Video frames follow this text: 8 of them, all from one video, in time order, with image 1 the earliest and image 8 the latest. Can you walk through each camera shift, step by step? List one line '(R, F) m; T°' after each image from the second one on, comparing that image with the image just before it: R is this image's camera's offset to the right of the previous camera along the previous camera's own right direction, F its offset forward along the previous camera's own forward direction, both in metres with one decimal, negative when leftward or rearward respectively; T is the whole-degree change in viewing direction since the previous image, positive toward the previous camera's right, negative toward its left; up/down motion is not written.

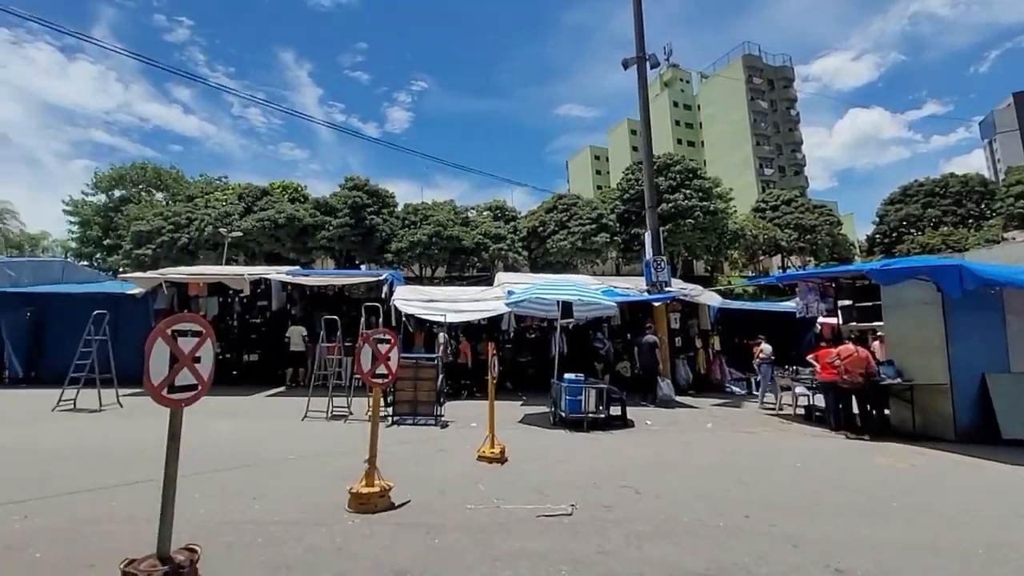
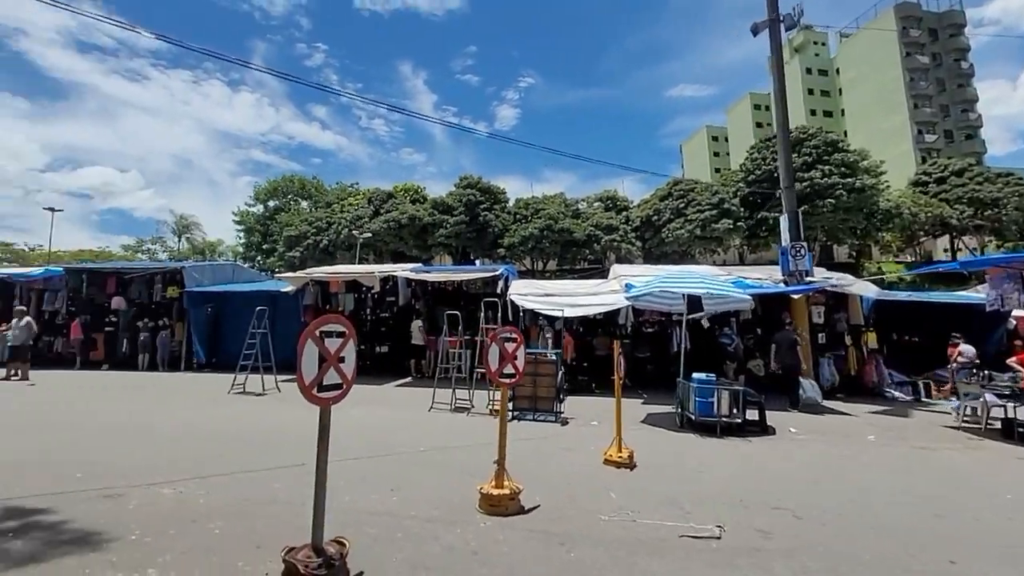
(-0.2, +0.3) m; -13°
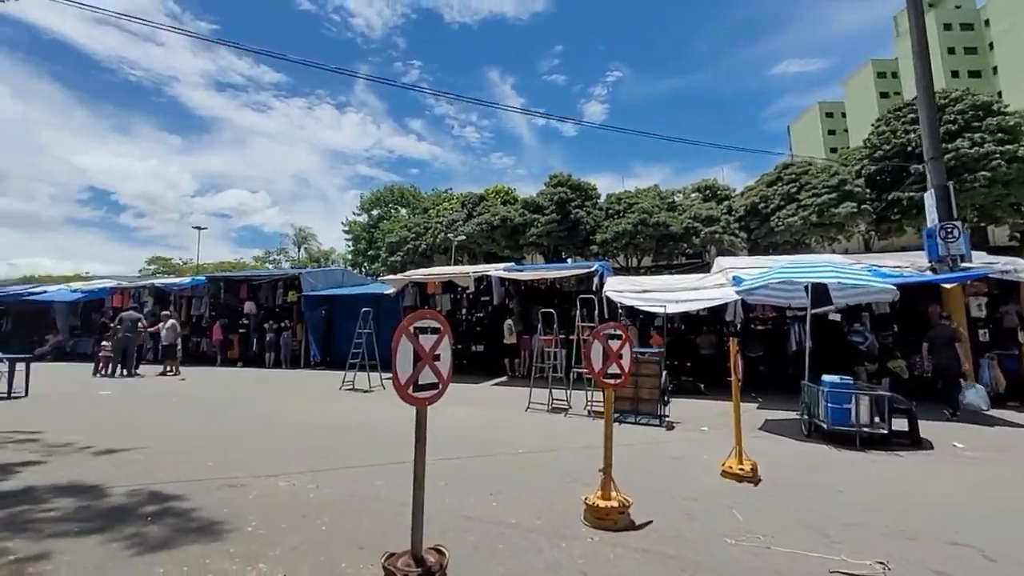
(-0.1, +0.4) m; -11°
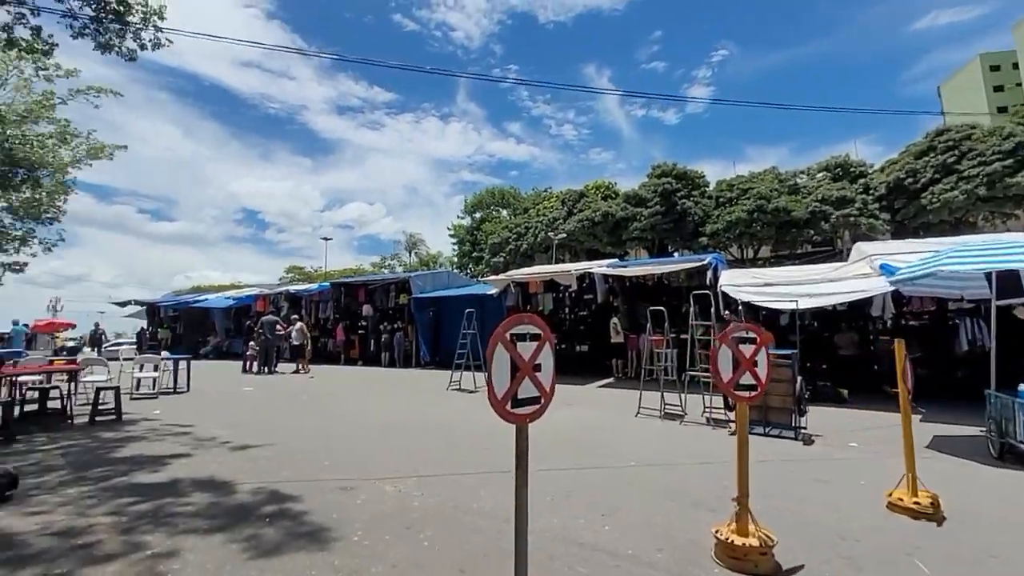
(0.0, +0.5) m; -12°
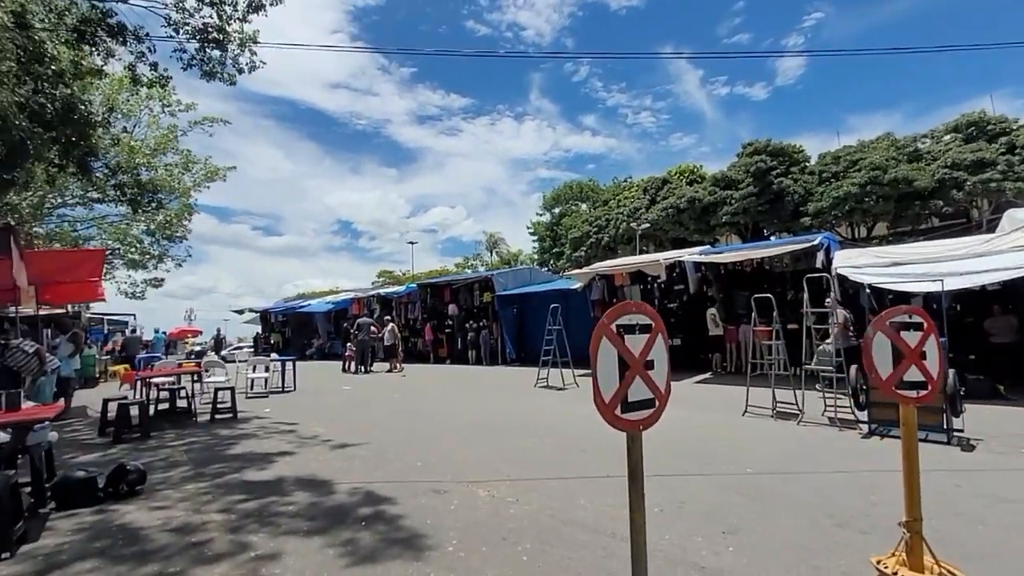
(-0.1, +0.4) m; -10°
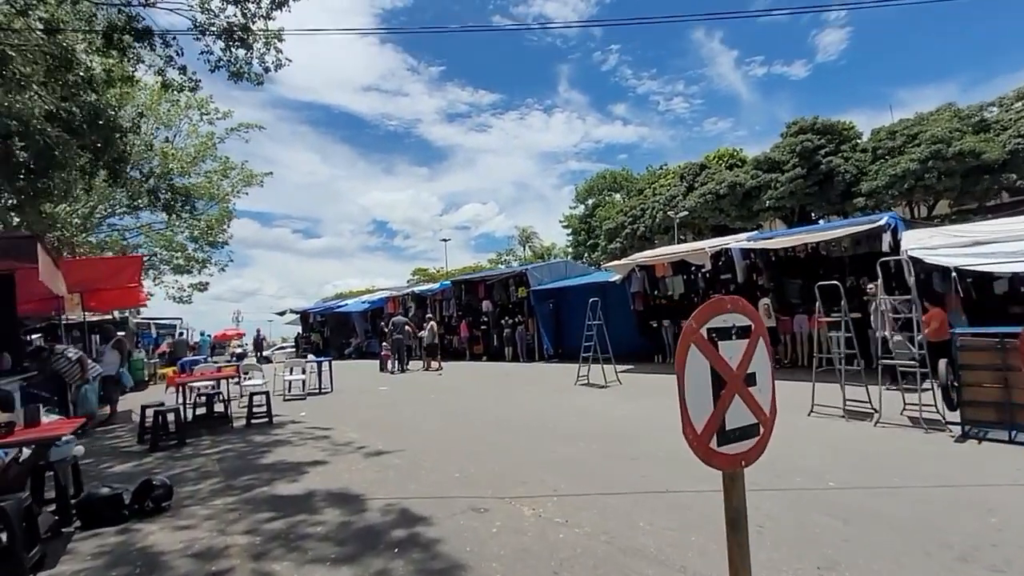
(-0.1, +0.6) m; -4°
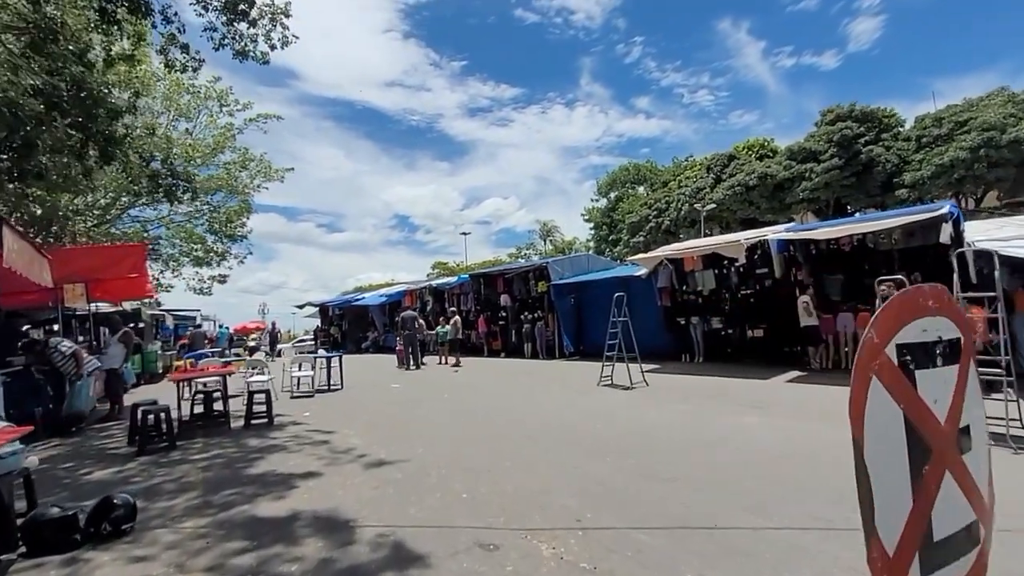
(0.0, +0.9) m; -2°
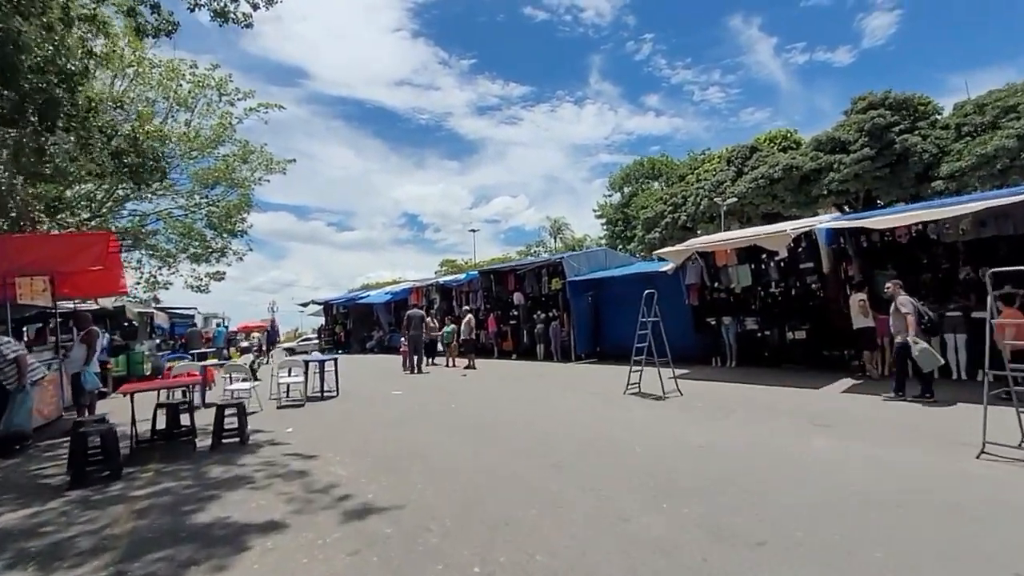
(-0.2, +1.5) m; -1°
